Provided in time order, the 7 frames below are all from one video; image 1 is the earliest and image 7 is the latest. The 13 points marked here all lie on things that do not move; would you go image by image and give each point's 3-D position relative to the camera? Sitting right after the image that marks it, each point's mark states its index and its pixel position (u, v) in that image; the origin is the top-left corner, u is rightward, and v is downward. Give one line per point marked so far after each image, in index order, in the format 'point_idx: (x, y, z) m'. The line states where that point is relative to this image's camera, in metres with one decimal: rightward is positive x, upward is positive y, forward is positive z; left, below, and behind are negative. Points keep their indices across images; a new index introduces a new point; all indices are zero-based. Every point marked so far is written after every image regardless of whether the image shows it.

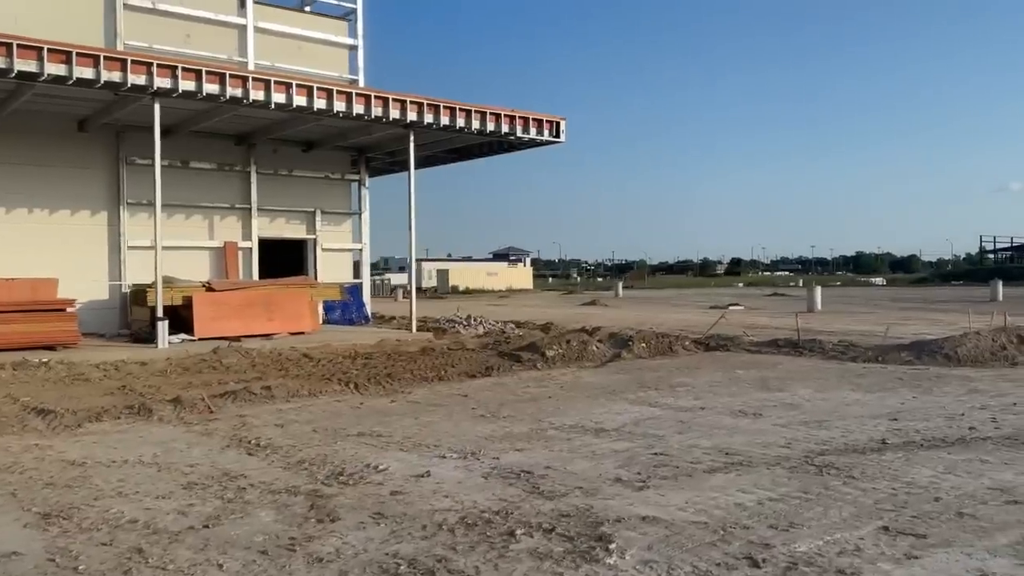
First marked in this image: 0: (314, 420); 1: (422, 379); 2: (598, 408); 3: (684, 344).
0: (-2.0, -1.3, +8.3) m
1: (-1.3, -1.3, +11.6) m
2: (+1.0, -1.4, +9.6) m
3: (+3.5, -1.1, +16.5) m
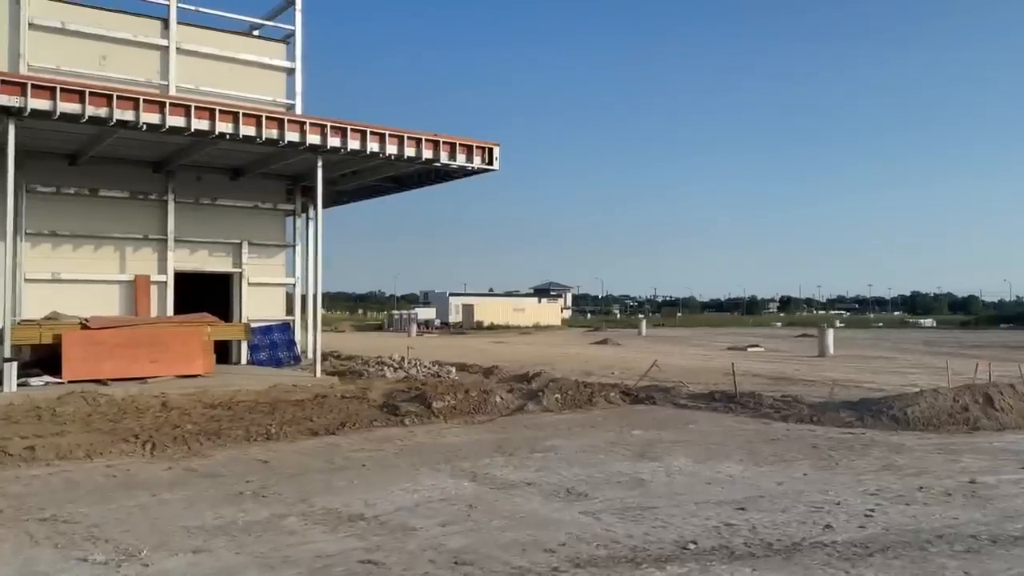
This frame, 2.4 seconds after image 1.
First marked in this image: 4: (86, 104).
0: (-4.1, -1.7, +6.8) m
1: (-3.2, -1.9, +10.1) m
2: (-1.0, -1.8, +7.9) m
3: (+1.7, -1.9, +14.8) m
4: (-7.2, +3.1, +13.5) m
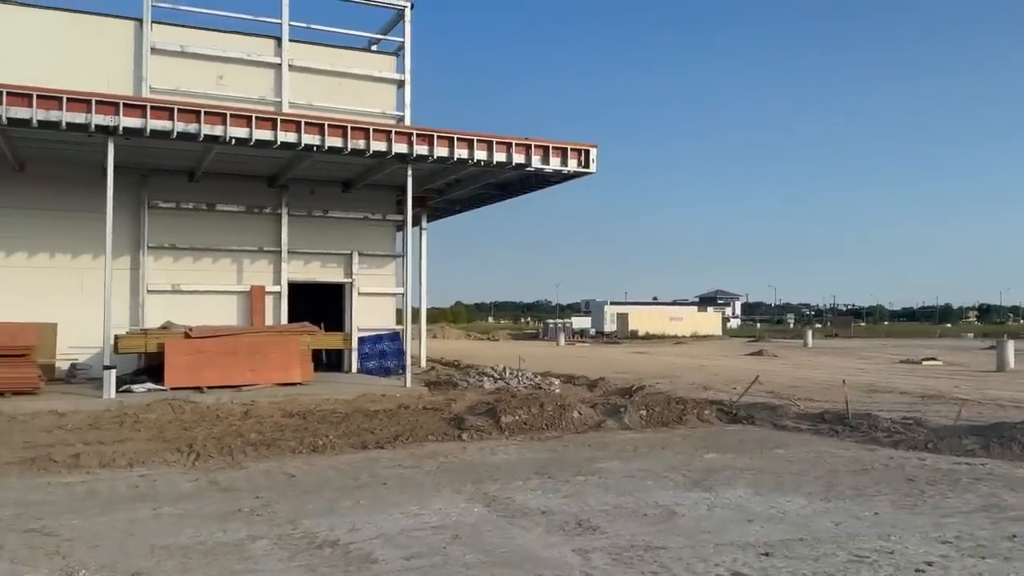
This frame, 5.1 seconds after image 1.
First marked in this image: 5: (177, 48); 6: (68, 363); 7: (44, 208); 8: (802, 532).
0: (-4.1, -1.8, +6.9) m
1: (-2.6, -2.0, +10.0) m
2: (-0.9, -1.9, +7.4) m
3: (+3.2, -2.1, +13.6) m
4: (-5.8, +2.9, +14.2) m
5: (-7.5, +5.4, +18.5) m
6: (-9.0, -1.5, +16.6) m
7: (-9.3, +1.6, +16.5) m
8: (+2.3, -1.9, +6.5) m
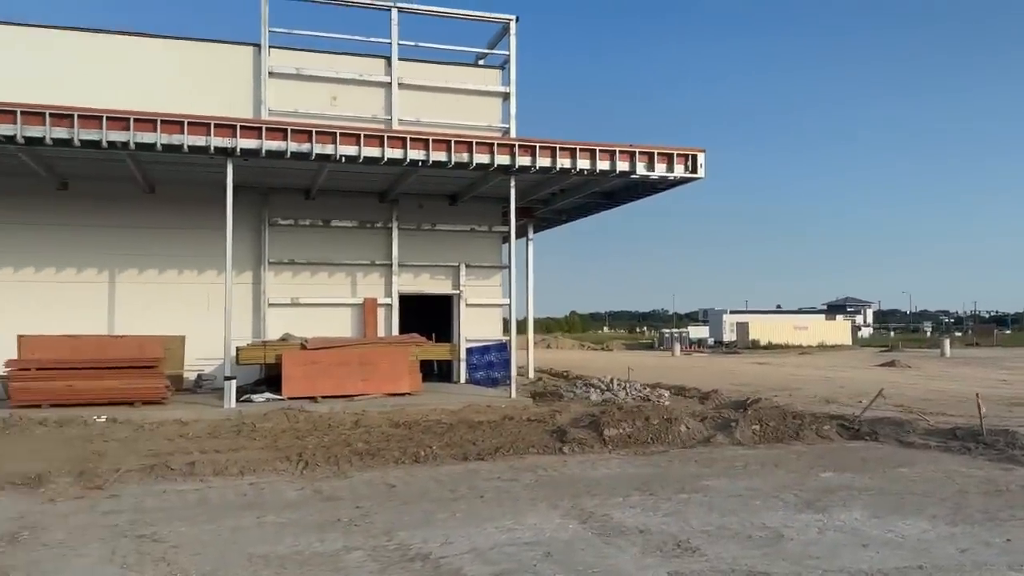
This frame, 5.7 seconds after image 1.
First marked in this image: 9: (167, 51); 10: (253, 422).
0: (-3.2, -2.0, +7.3) m
1: (-1.4, -2.1, +10.1) m
2: (0.0, -2.0, +7.4) m
3: (+4.9, -2.2, +12.9) m
4: (-4.0, +2.7, +14.8) m
5: (-5.2, +5.1, +19.3) m
6: (-6.8, -1.8, +17.6) m
7: (-7.1, +1.3, +17.5) m
8: (+3.0, -2.0, +6.0) m
9: (-7.8, +5.4, +18.6) m
10: (-4.0, -2.1, +12.8) m
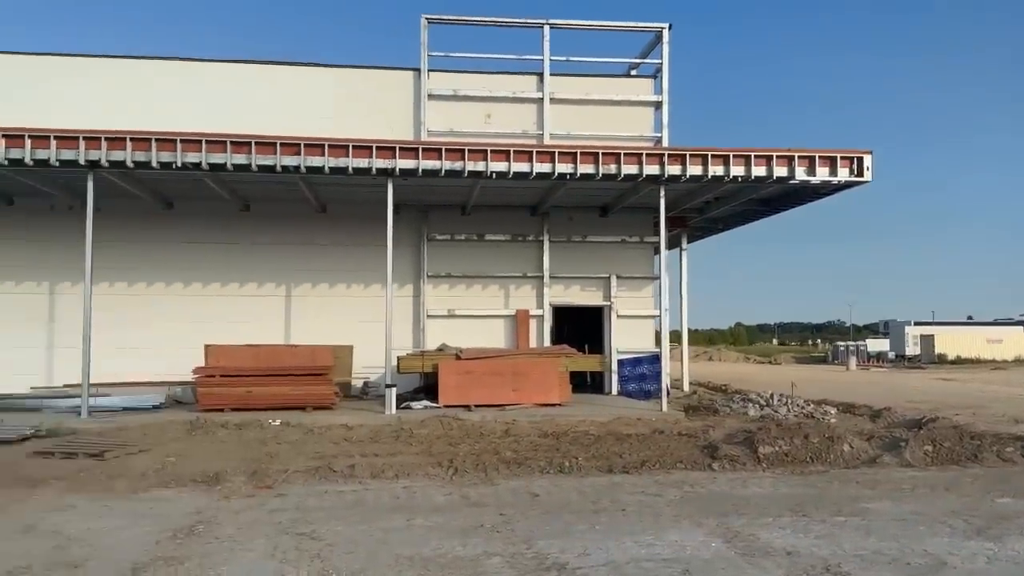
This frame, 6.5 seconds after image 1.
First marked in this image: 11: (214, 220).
0: (-1.9, -2.1, +7.9) m
1: (+0.4, -2.3, +10.3) m
2: (+1.2, -2.1, +7.3) m
3: (+7.1, -2.3, +11.8) m
4: (-1.3, +2.4, +15.5) m
5: (-1.6, +4.8, +20.1) m
6: (-3.4, -2.1, +18.6) m
7: (-3.8, +1.0, +18.7) m
8: (+3.9, -2.1, +5.4) m
9: (-4.3, +5.1, +19.9) m
10: (-1.7, -2.3, +13.4) m
11: (-6.6, +1.5, +18.3) m
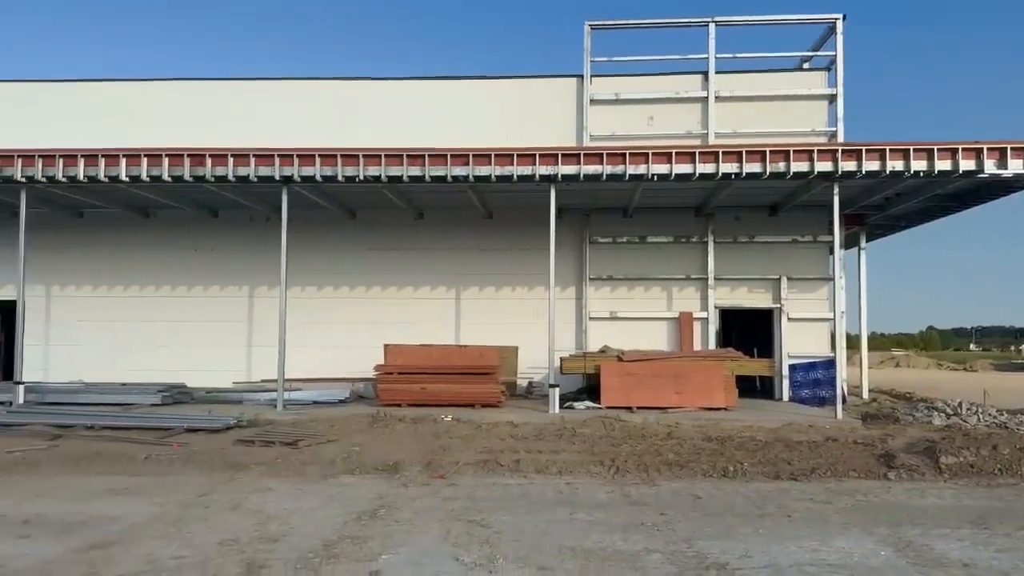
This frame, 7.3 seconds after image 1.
0: (-0.3, -2.1, +8.3) m
1: (+2.5, -2.3, +10.2) m
2: (+2.7, -2.2, +7.2) m
3: (+9.3, -2.3, +10.4) m
4: (+1.8, +2.4, +15.7) m
5: (+2.4, +4.7, +20.3) m
6: (+0.3, -2.2, +19.2) m
7: (0.0, +0.9, +19.3) m
8: (+4.9, -2.1, +4.7) m
9: (-0.3, +5.0, +20.6) m
10: (+1.0, -2.3, +13.7) m
11: (-2.9, +1.4, +19.5) m
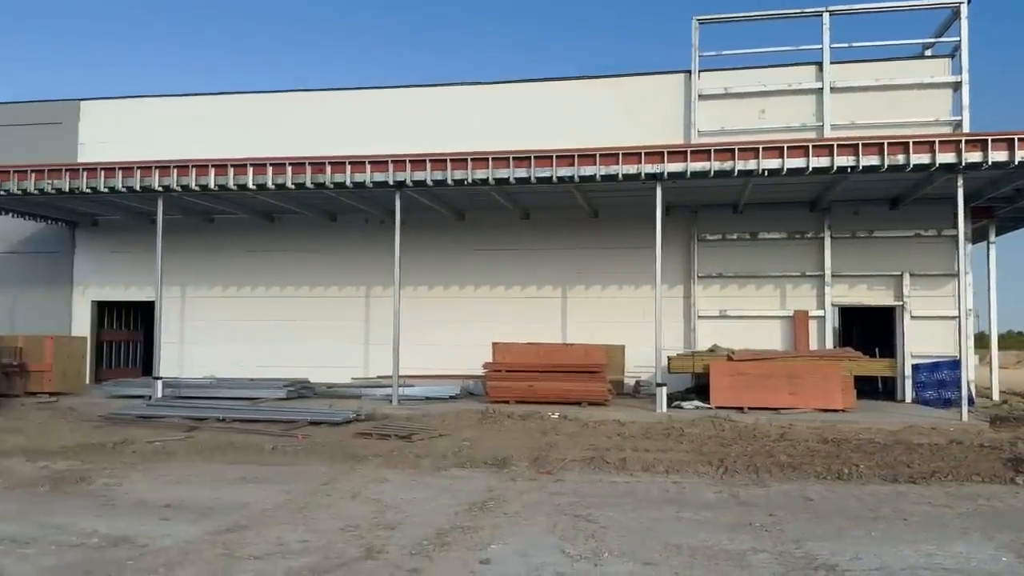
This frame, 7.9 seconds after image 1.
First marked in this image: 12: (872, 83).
0: (+0.8, -2.1, +8.5) m
1: (+3.8, -2.3, +10.0) m
2: (+3.6, -2.1, +6.9) m
3: (+10.6, -2.3, +9.3) m
4: (+3.8, +2.4, +15.5) m
5: (+5.0, +4.8, +19.9) m
6: (+2.8, -2.1, +19.1) m
7: (+2.5, +1.0, +19.3) m
8: (+5.5, -2.0, +4.2) m
9: (+2.4, +5.0, +20.6) m
10: (+2.8, -2.3, +13.6) m
11: (-0.3, +1.4, +19.9) m
12: (+8.4, +4.8, +19.3) m
